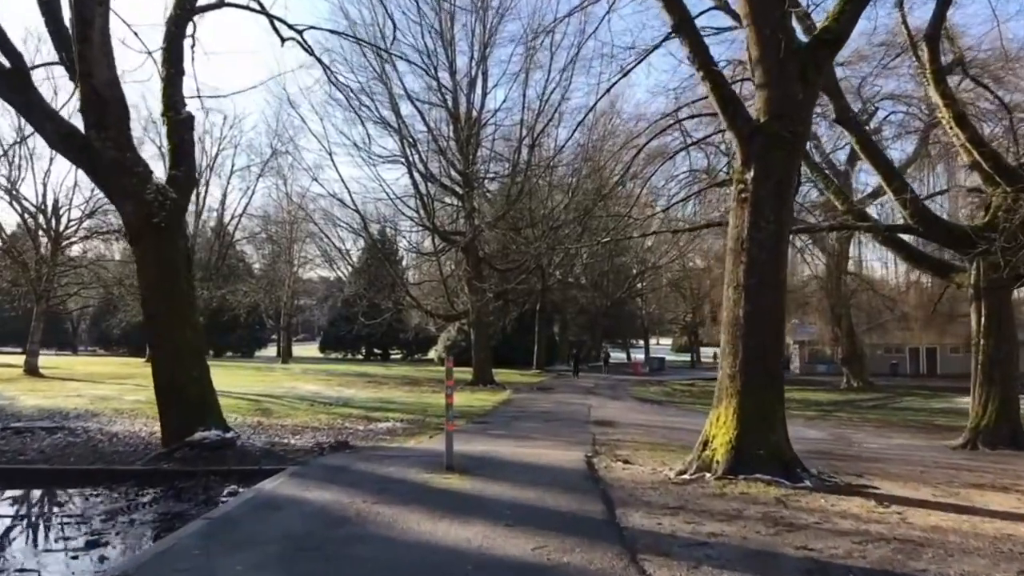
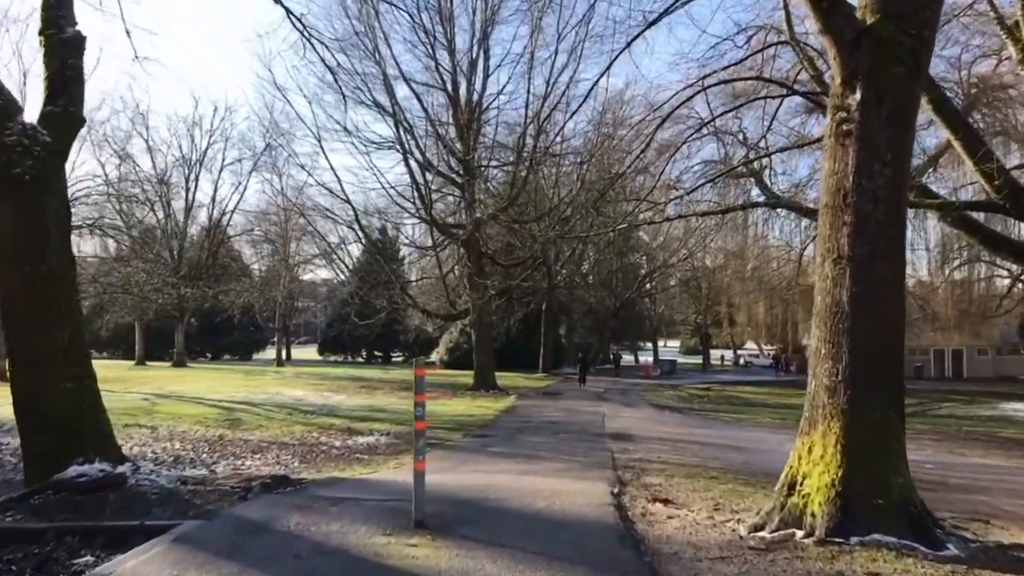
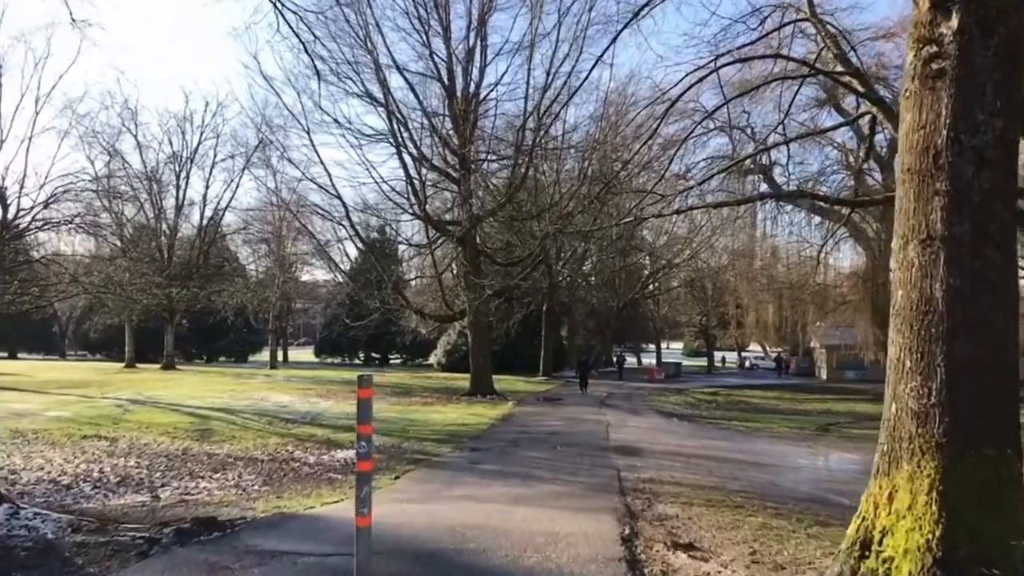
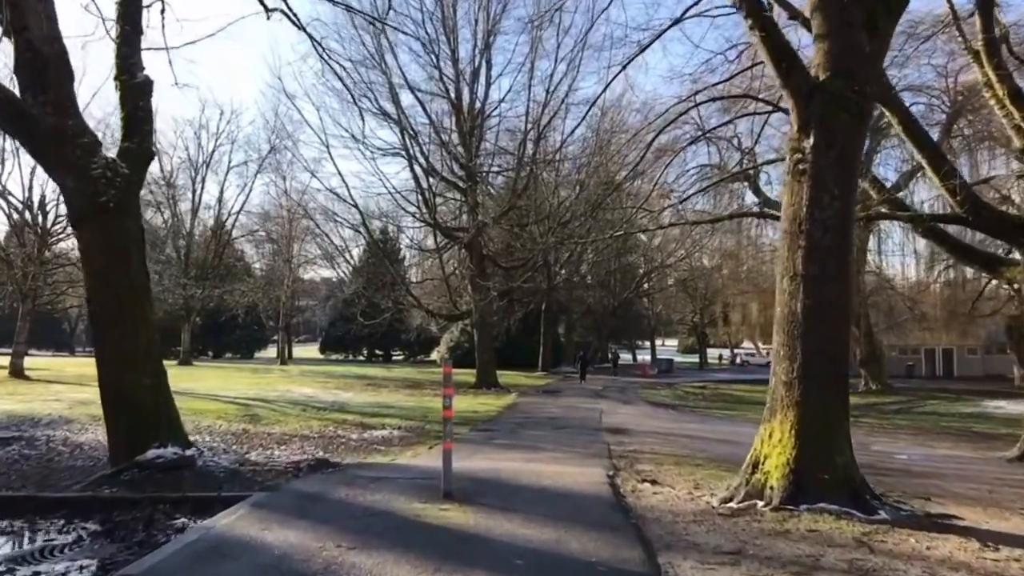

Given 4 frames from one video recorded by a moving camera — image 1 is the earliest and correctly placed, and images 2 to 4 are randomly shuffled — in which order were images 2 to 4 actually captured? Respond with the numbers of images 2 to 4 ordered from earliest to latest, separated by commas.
4, 2, 3
